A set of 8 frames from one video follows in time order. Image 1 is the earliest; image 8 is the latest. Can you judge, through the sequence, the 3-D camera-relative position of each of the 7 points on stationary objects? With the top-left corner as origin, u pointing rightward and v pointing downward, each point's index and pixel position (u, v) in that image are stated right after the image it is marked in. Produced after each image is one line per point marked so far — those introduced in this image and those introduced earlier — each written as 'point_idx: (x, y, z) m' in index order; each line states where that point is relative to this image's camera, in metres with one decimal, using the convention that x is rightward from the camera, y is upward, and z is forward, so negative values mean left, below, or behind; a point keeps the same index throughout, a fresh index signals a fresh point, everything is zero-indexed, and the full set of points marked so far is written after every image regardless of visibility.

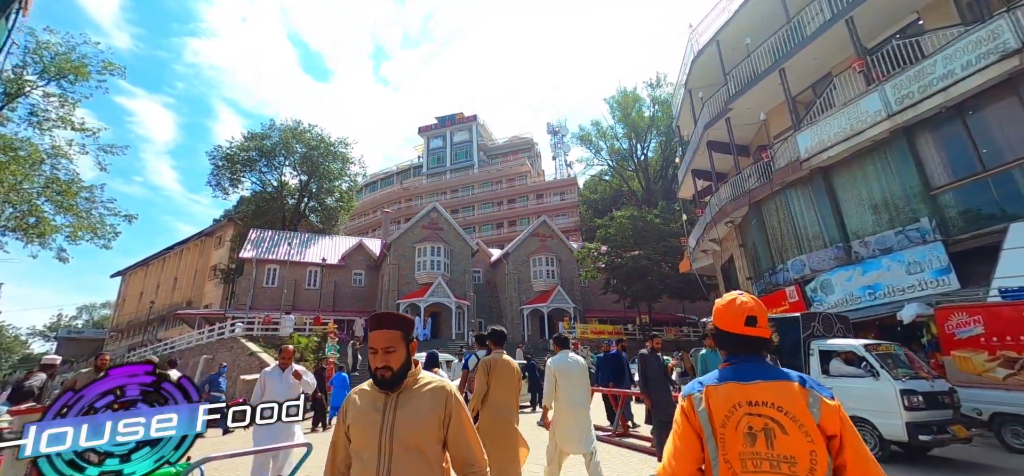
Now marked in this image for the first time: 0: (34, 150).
0: (-16.6, +3.1, +14.8) m
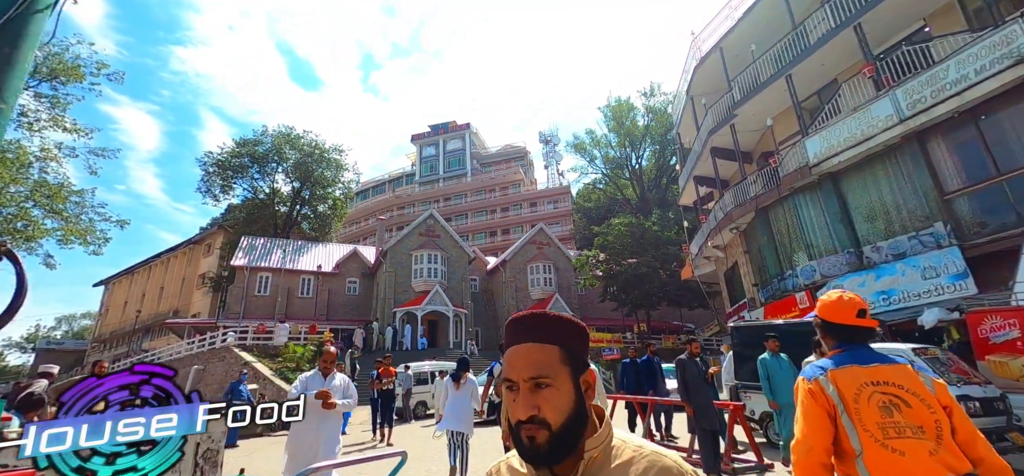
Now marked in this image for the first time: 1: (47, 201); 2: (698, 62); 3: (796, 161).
0: (-16.4, +2.9, +14.3) m
1: (-16.1, +1.3, +15.0) m
2: (+7.3, +6.9, +17.0) m
3: (+8.6, +2.3, +13.1) m
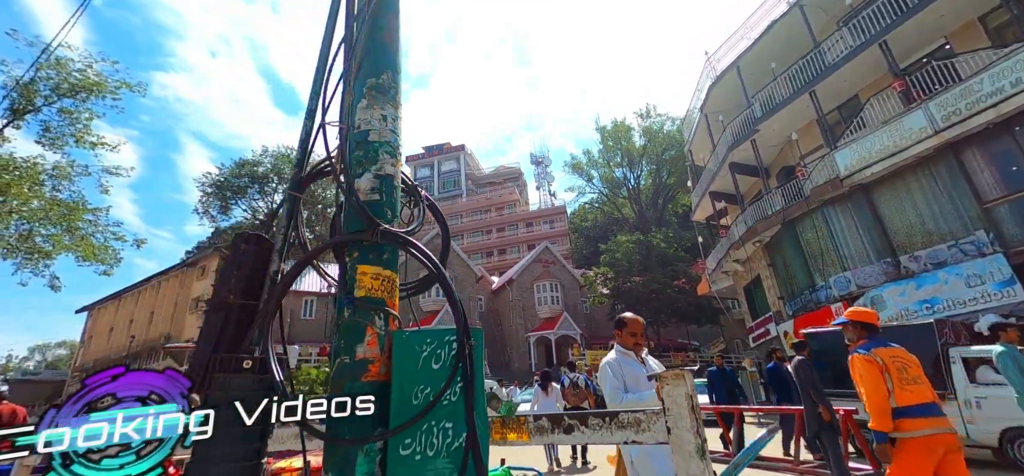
0: (-15.4, +2.3, +13.9) m
1: (-15.1, +0.6, +14.5) m
2: (+8.2, +6.4, +17.5) m
3: (+9.7, +2.0, +13.3) m
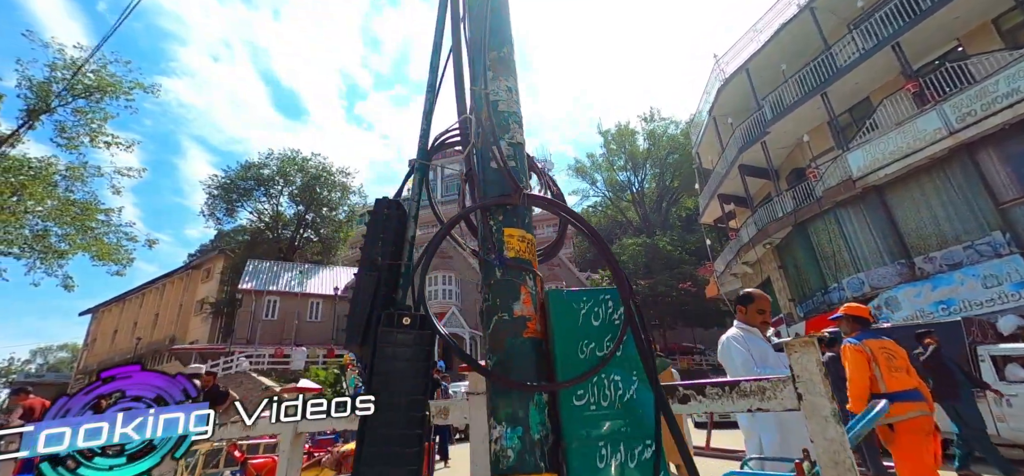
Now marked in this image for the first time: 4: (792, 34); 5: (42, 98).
0: (-15.0, +2.3, +14.0) m
1: (-14.7, +0.6, +14.6) m
2: (+8.6, +6.3, +17.5) m
3: (+10.1, +1.9, +13.3) m
4: (+9.8, +7.1, +15.1) m
5: (-15.8, +4.7, +14.4) m
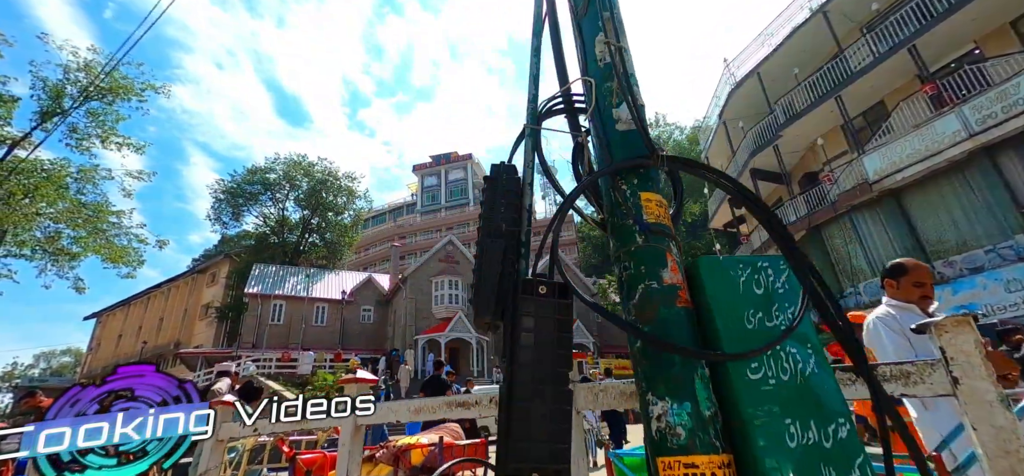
0: (-14.6, +2.2, +14.0) m
1: (-14.4, +0.6, +14.6) m
2: (+9.0, +6.1, +17.5) m
3: (+10.4, +1.8, +13.2) m
4: (+10.2, +7.0, +15.0) m
5: (-15.4, +4.6, +14.5) m
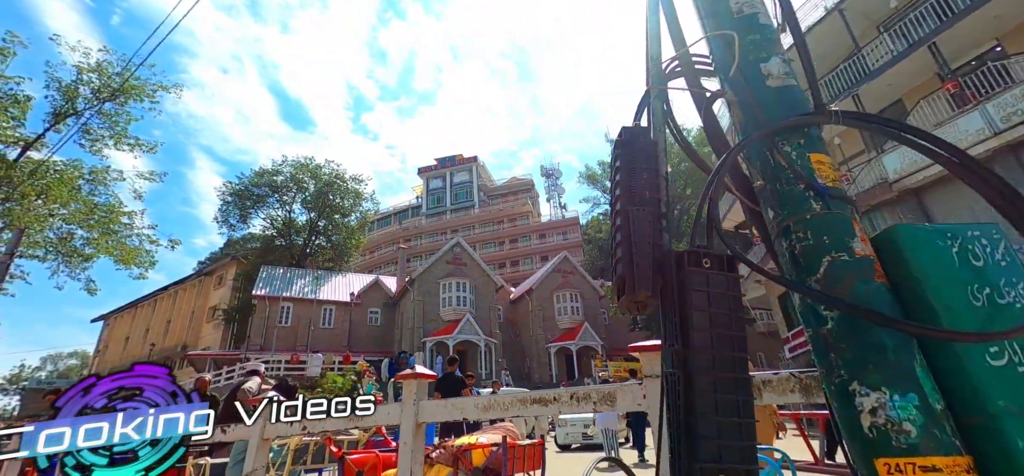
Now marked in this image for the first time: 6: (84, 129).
0: (-14.2, +2.2, +14.0) m
1: (-13.9, +0.5, +14.6) m
2: (+9.5, +6.1, +17.4) m
3: (+10.9, +1.8, +13.0) m
4: (+10.6, +7.0, +14.9) m
5: (-15.0, +4.6, +14.5) m
6: (-14.9, +3.8, +15.0) m
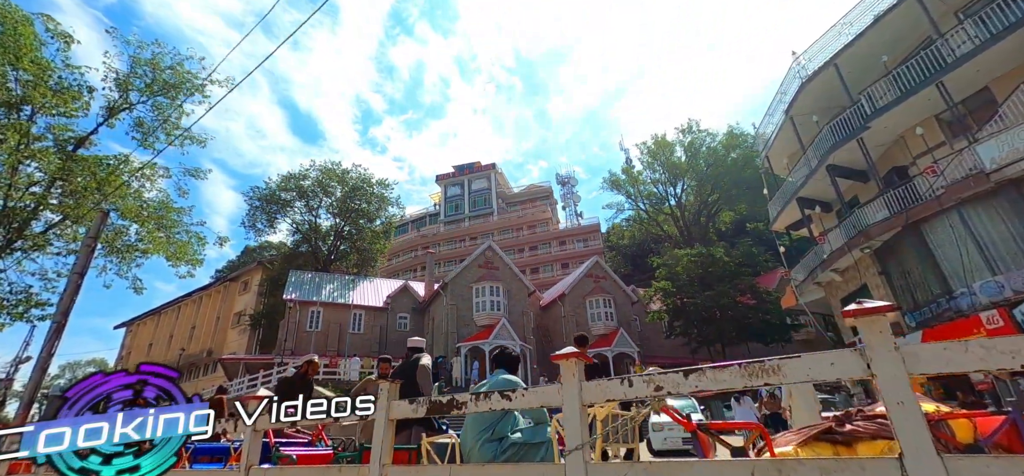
0: (-12.3, +2.3, +13.8) m
1: (-12.0, +0.7, +14.3) m
2: (+11.5, +6.1, +16.7) m
3: (+12.8, +1.9, +12.3) m
4: (+12.6, +7.1, +14.2) m
5: (-13.0, +4.7, +14.4) m
6: (-12.9, +3.9, +14.8) m
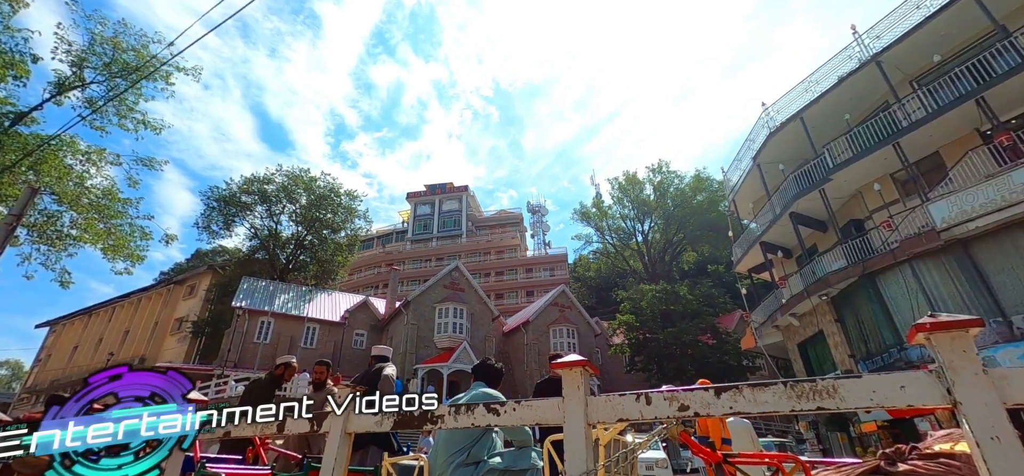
0: (-12.9, +2.7, +12.7) m
1: (-12.8, +1.0, +13.1) m
2: (+10.8, +4.4, +17.5) m
3: (+12.1, +0.4, +13.0) m
4: (+12.1, +5.4, +15.2) m
5: (-13.5, +5.1, +13.4) m
6: (-13.5, +4.3, +13.7) m
